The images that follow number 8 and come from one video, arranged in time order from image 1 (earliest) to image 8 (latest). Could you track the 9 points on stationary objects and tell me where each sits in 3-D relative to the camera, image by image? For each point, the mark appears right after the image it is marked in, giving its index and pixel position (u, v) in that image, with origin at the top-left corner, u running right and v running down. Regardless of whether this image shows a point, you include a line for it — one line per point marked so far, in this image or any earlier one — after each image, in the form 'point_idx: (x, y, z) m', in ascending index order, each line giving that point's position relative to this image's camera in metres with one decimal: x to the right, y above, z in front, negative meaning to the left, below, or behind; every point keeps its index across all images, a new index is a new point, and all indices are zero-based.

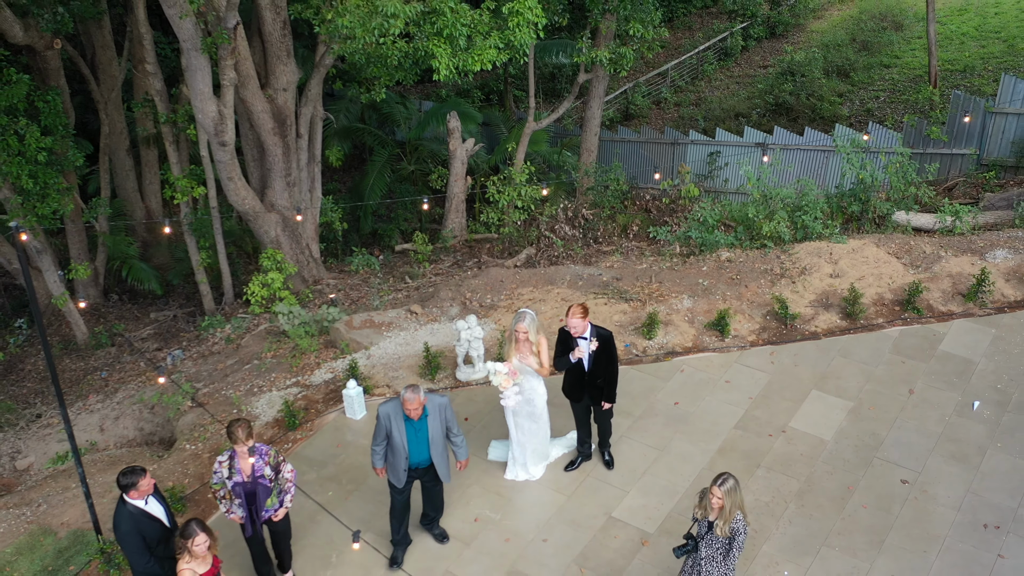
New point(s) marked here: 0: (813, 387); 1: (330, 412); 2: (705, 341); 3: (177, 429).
0: (+1.8, -0.6, +7.1) m
1: (-1.1, -0.7, +7.4) m
2: (+1.2, -0.3, +7.7) m
3: (-2.2, -0.9, +7.7) m
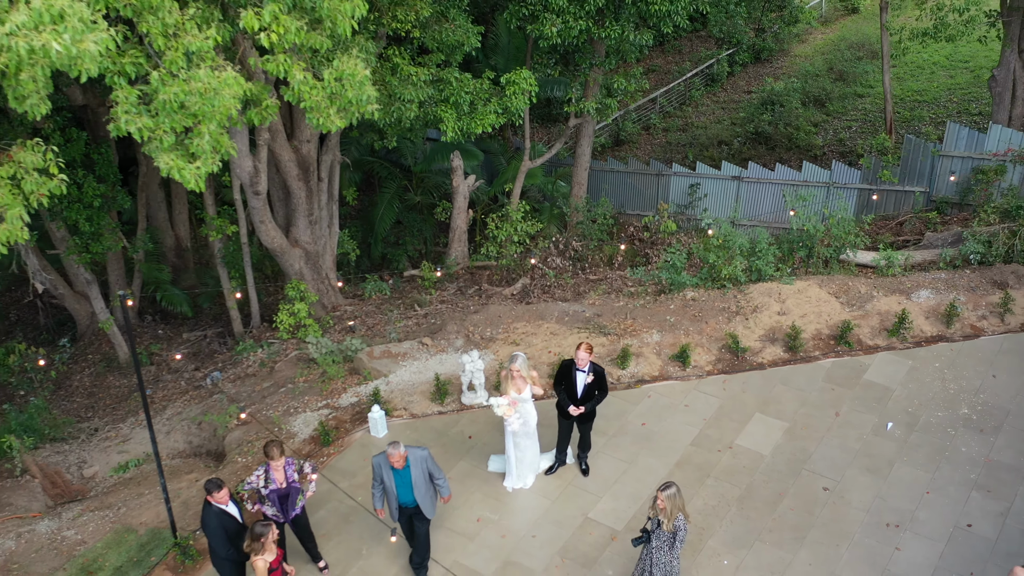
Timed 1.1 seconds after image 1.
0: (+1.8, -0.9, +8.6) m
1: (-1.1, -1.0, +8.9) m
2: (+1.2, -0.6, +9.2) m
3: (-2.2, -1.2, +9.1) m
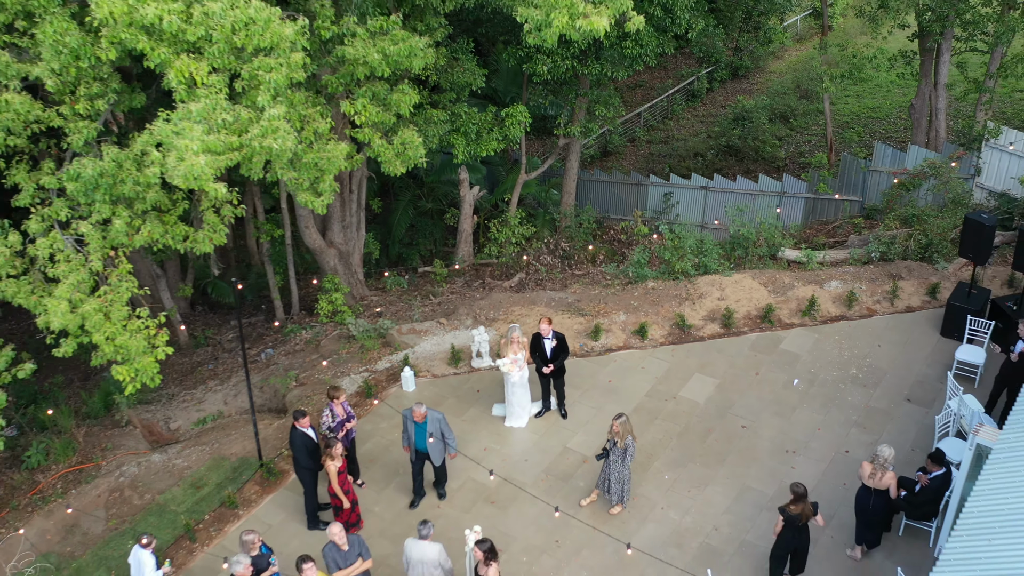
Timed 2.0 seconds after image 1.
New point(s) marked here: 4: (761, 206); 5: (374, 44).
0: (+1.7, -0.8, +11.3) m
1: (-1.2, -0.9, +11.6) m
2: (+1.2, -0.5, +11.9) m
3: (-2.2, -1.1, +11.8) m
4: (+3.6, +1.2, +17.0) m
5: (-0.9, +1.6, +8.2) m
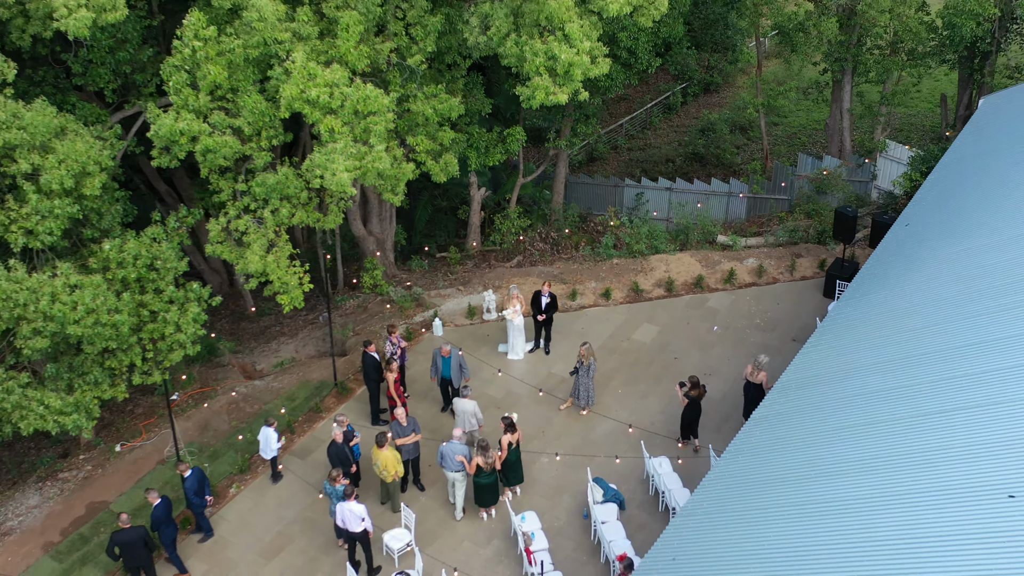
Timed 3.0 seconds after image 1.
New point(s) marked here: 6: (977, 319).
0: (+1.7, -0.4, +15.6) m
1: (-1.2, -0.6, +15.9) m
2: (+1.2, -0.2, +16.2) m
3: (-2.2, -0.7, +16.2) m
4: (+3.6, +1.5, +21.4) m
5: (-0.9, +2.0, +12.6) m
6: (+3.6, -0.4, +9.7) m
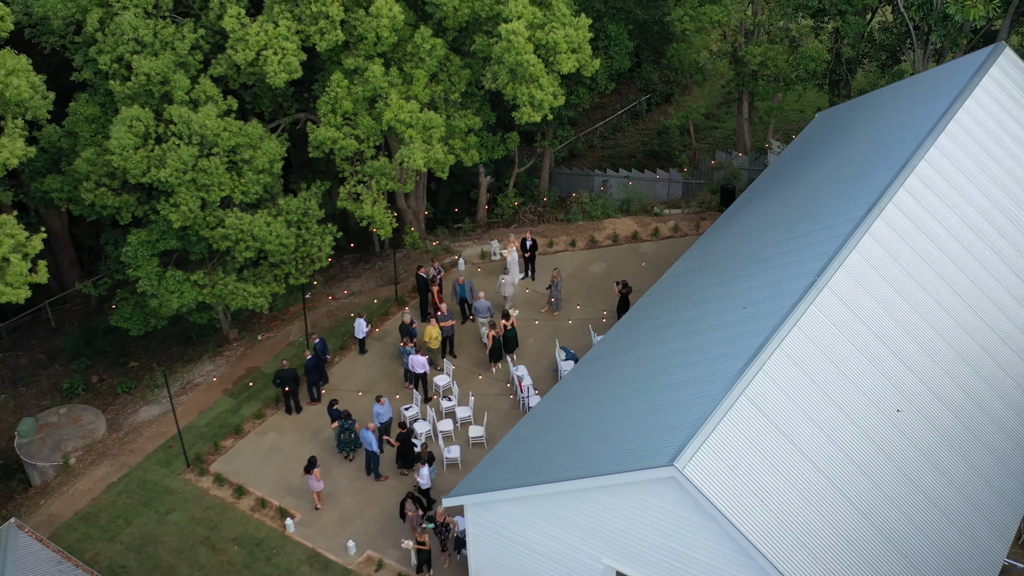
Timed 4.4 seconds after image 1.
0: (+1.7, +0.6, +23.8) m
1: (-1.2, +0.4, +24.0) m
2: (+1.1, +0.8, +24.4) m
3: (-2.3, +0.2, +24.3) m
4: (+3.5, +2.5, +29.5) m
5: (-1.0, +2.9, +20.7) m
6: (+3.6, +0.6, +17.8) m
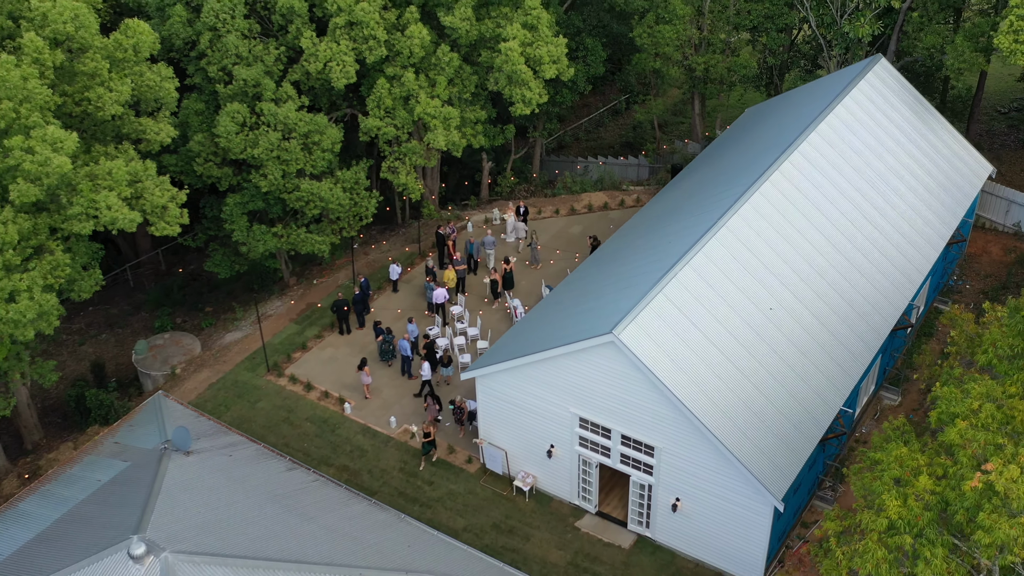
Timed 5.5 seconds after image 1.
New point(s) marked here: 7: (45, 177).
0: (+1.6, +1.7, +30.4) m
1: (-1.3, +1.5, +30.7) m
2: (+1.1, +1.9, +31.0) m
3: (-2.3, +1.3, +31.0) m
4: (+3.5, +3.6, +36.2) m
5: (-1.0, +4.0, +27.4) m
6: (+3.5, +1.7, +24.5) m
7: (-7.2, +1.7, +18.5) m
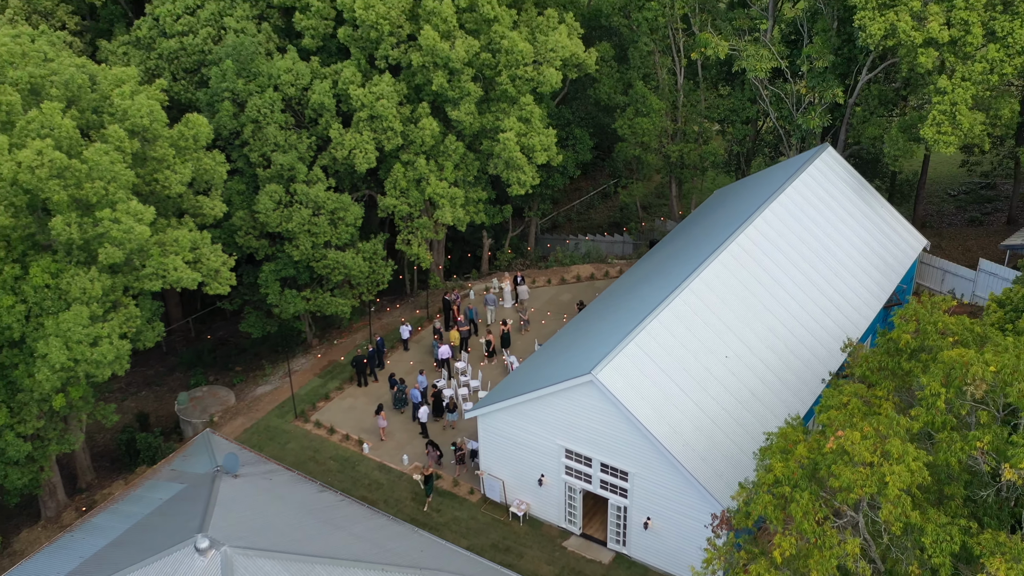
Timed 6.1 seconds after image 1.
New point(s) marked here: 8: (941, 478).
0: (+1.5, -0.1, +34.4) m
1: (-1.3, -0.3, +34.6) m
2: (+1.0, +0.1, +35.0) m
3: (-2.4, -0.5, +34.9) m
4: (+3.4, +1.5, +40.2) m
5: (-1.1, +2.5, +31.5) m
6: (+3.5, +0.4, +28.5) m
7: (-7.2, +0.9, +22.4) m
8: (+5.0, -2.2, +14.0) m
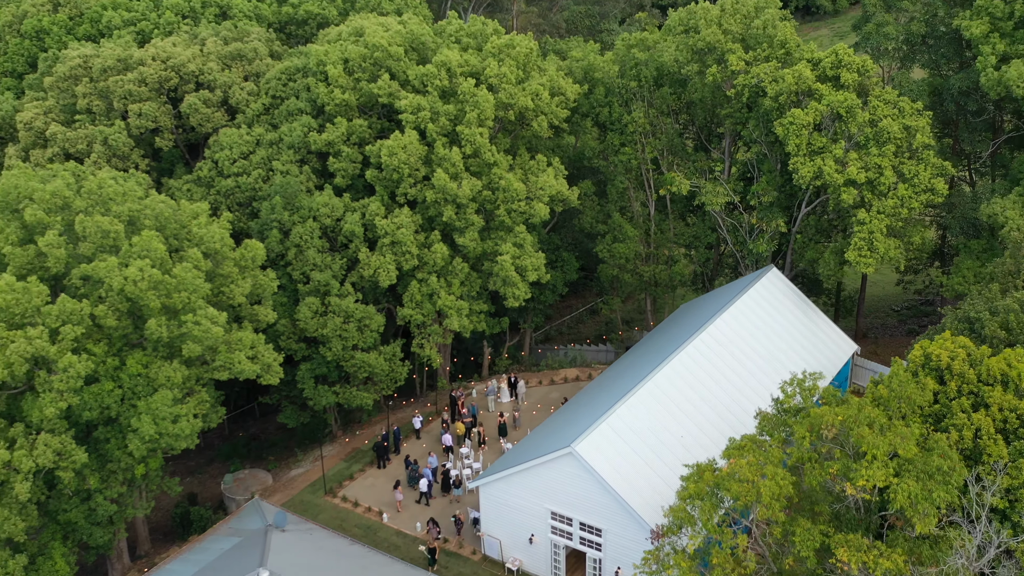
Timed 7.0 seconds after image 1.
0: (+1.4, -3.4, +40.2) m
1: (-1.5, -3.7, +40.4) m
2: (+0.9, -3.3, +40.8) m
3: (-2.5, -3.9, +40.6) m
4: (+3.2, -2.5, +46.1) m
5: (-1.2, -0.6, +37.6) m
6: (+3.4, -2.4, +34.3) m
7: (-7.3, -1.3, +28.4) m
8: (+4.9, -3.5, +19.7) m
